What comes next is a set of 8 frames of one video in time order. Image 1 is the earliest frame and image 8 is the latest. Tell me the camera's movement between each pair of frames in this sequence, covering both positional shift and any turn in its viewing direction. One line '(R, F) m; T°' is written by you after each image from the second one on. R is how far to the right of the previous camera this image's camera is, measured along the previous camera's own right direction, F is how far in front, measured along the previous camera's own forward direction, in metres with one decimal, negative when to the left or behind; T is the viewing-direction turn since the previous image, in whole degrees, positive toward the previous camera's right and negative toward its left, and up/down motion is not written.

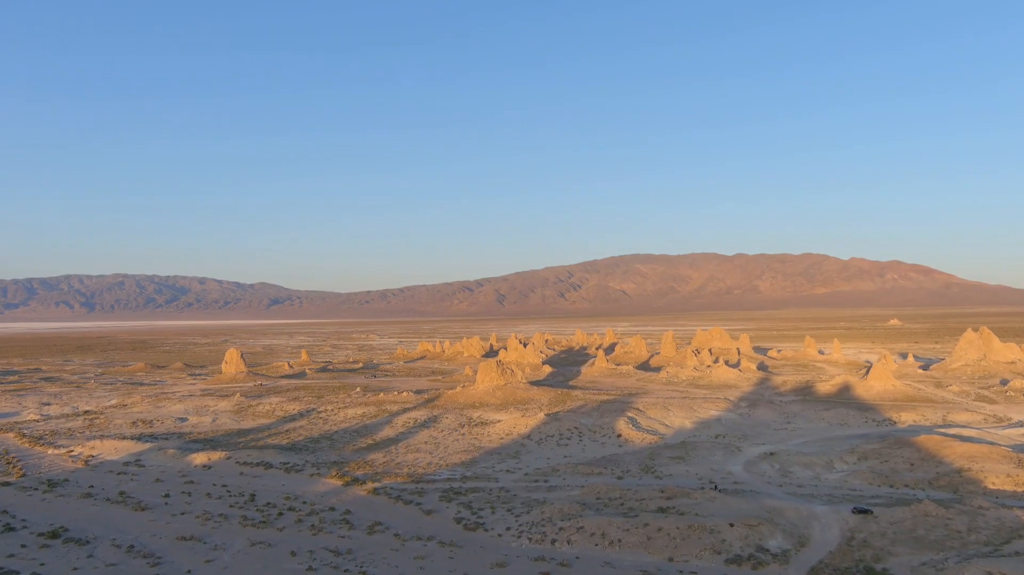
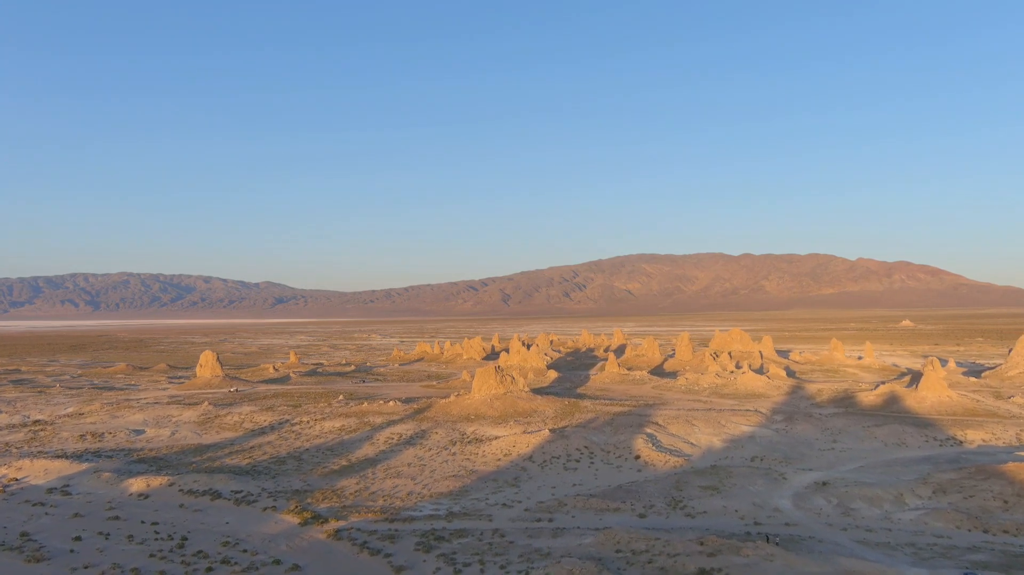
(+0.1, +3.0) m; 0°
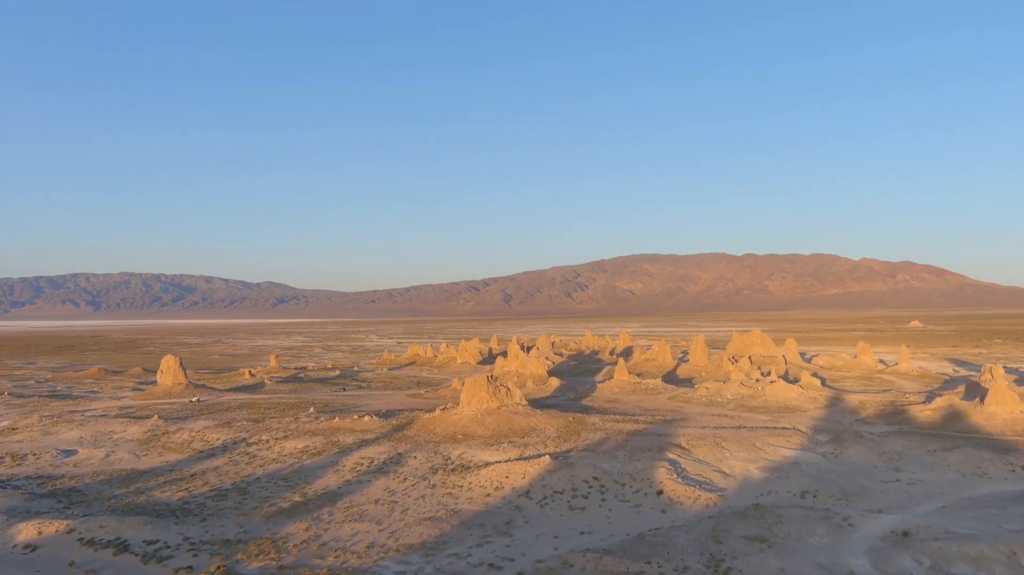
(+0.2, +3.3) m; 0°
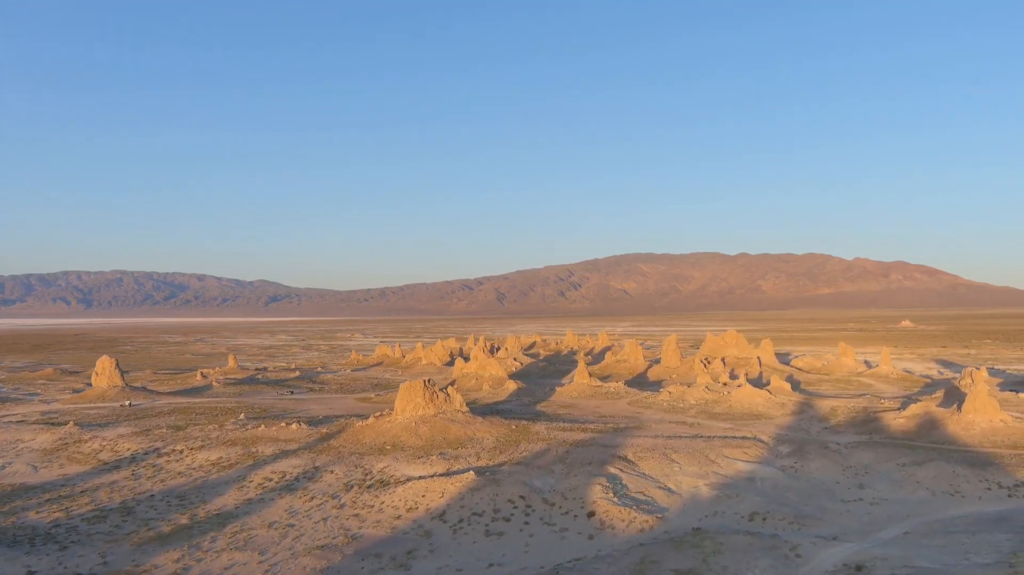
(+1.5, +1.6) m; 0°
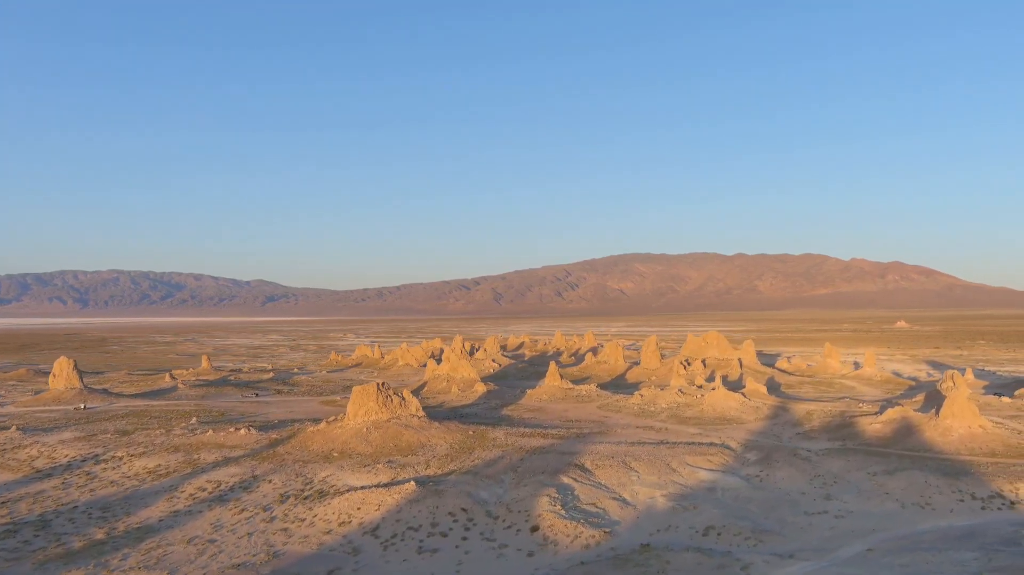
(+1.0, +0.8) m; 0°
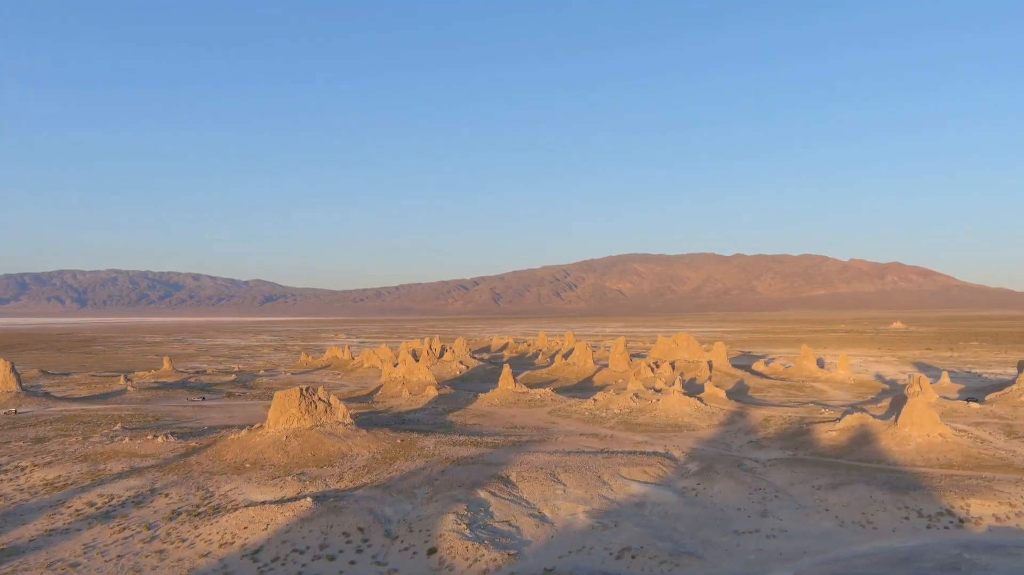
(+1.6, +1.0) m; 0°
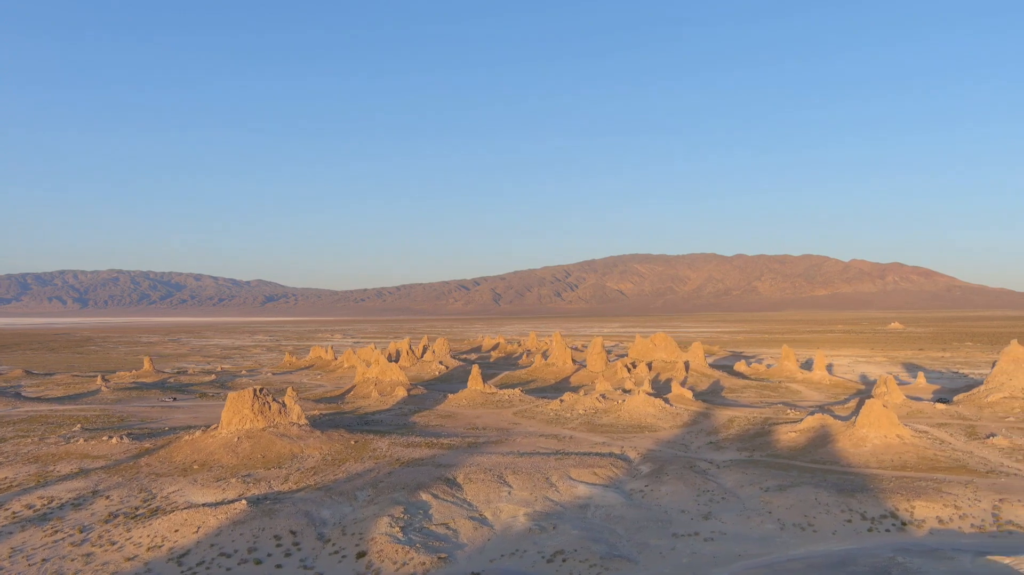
(+1.1, +0.1) m; 0°
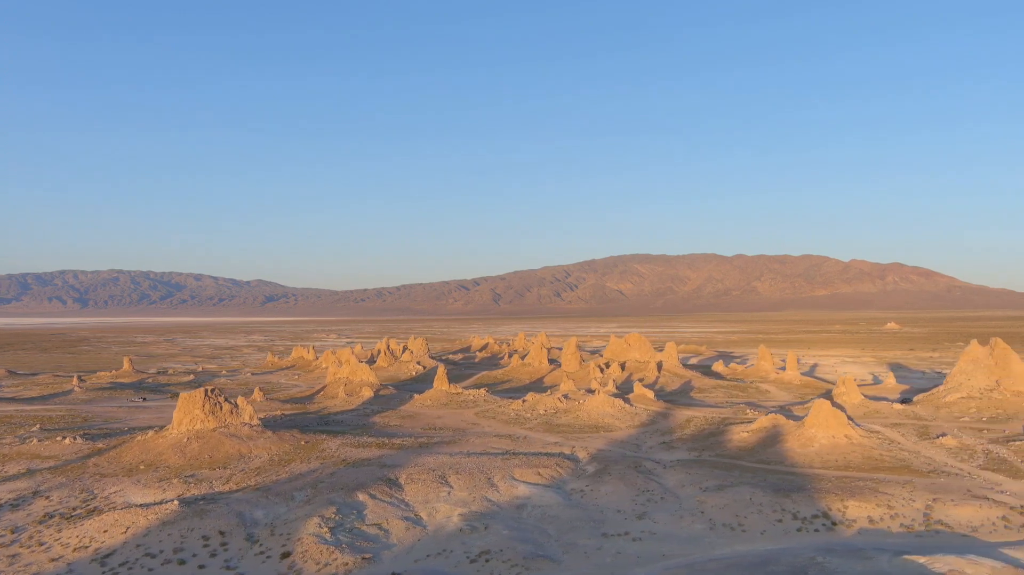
(+1.2, 0.0) m; 0°
